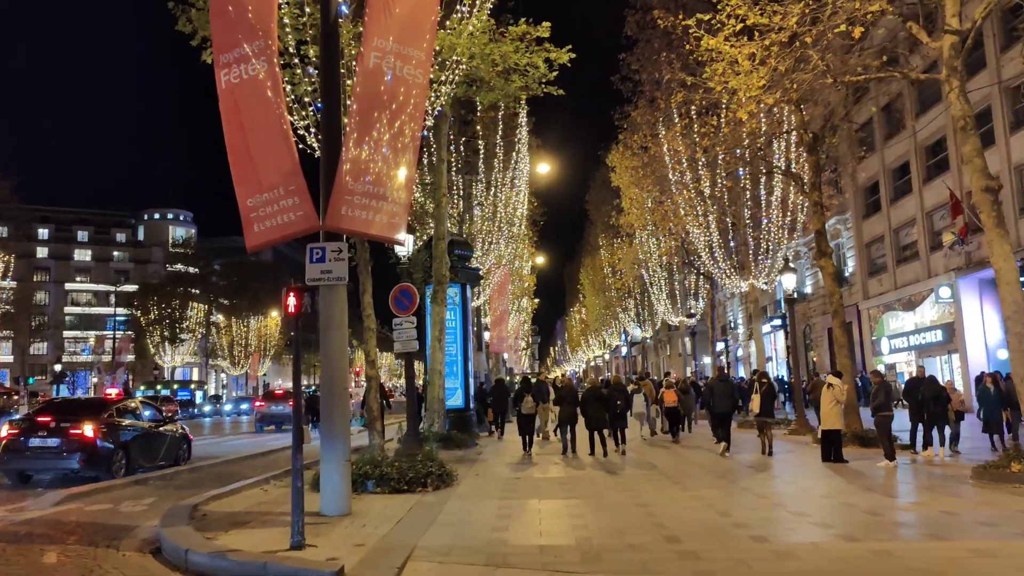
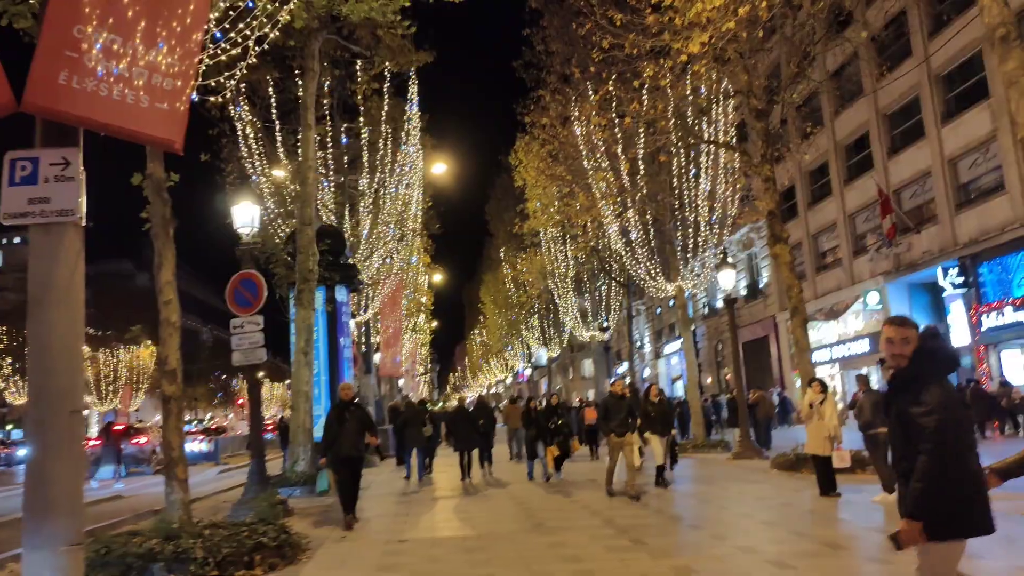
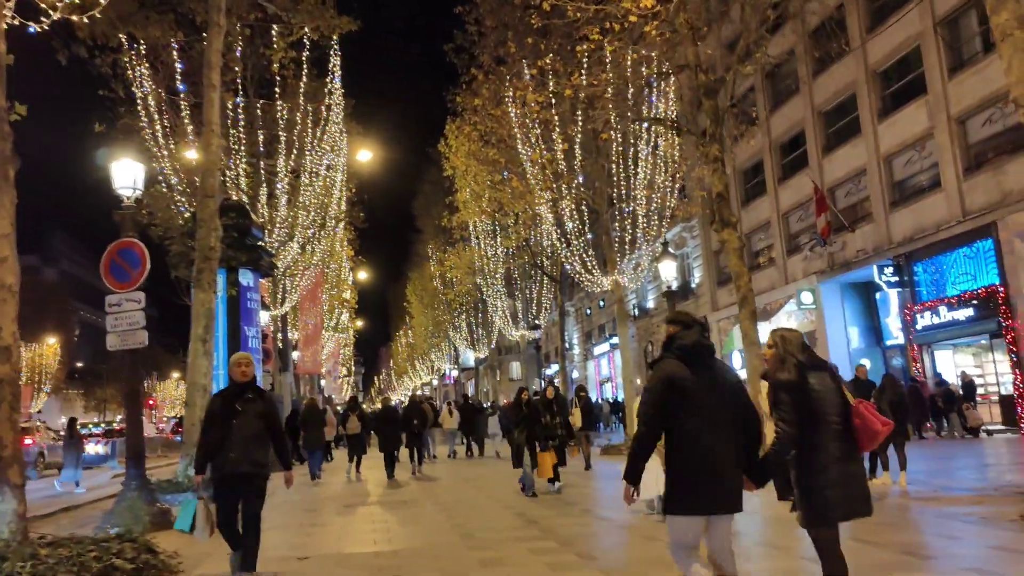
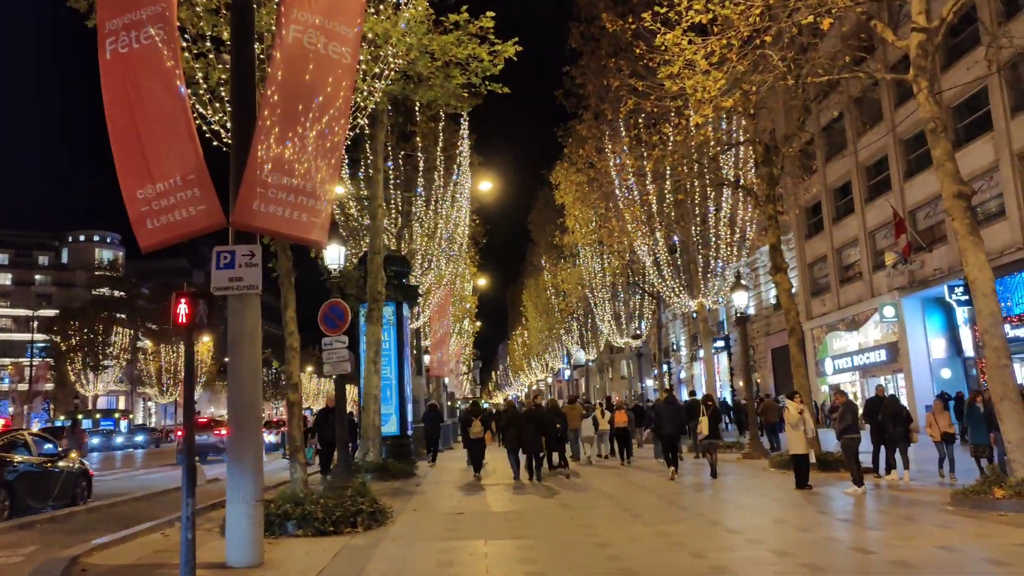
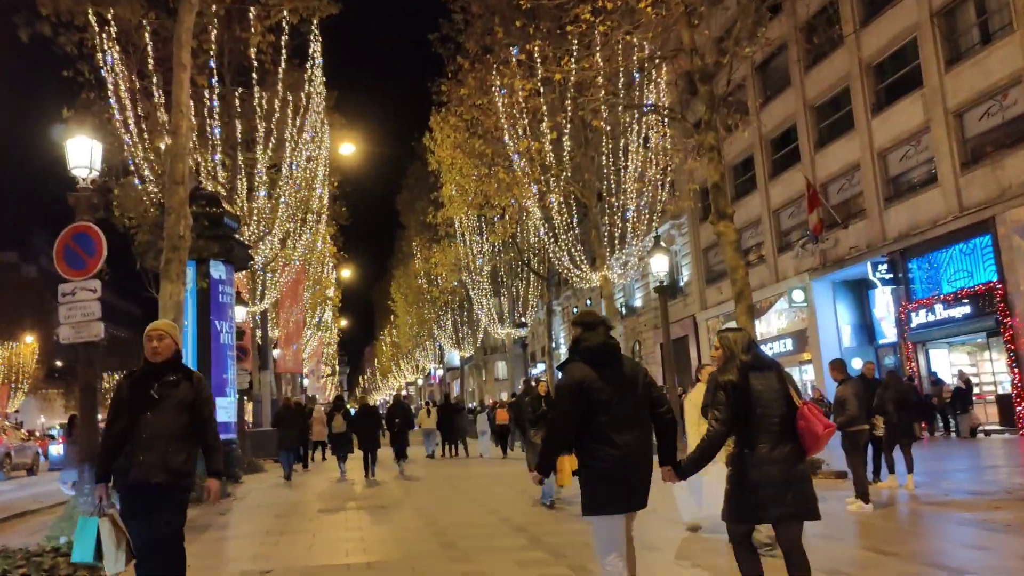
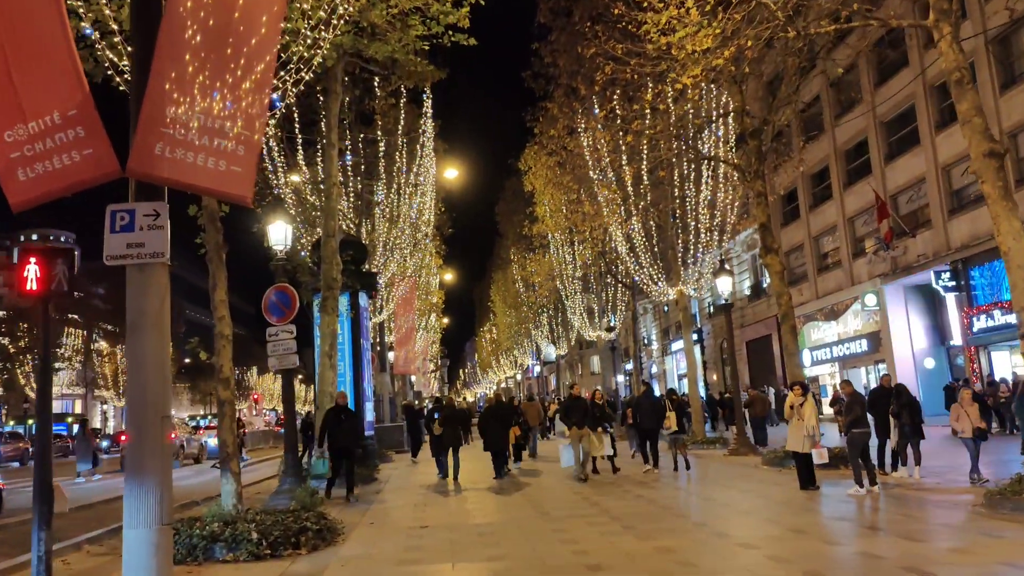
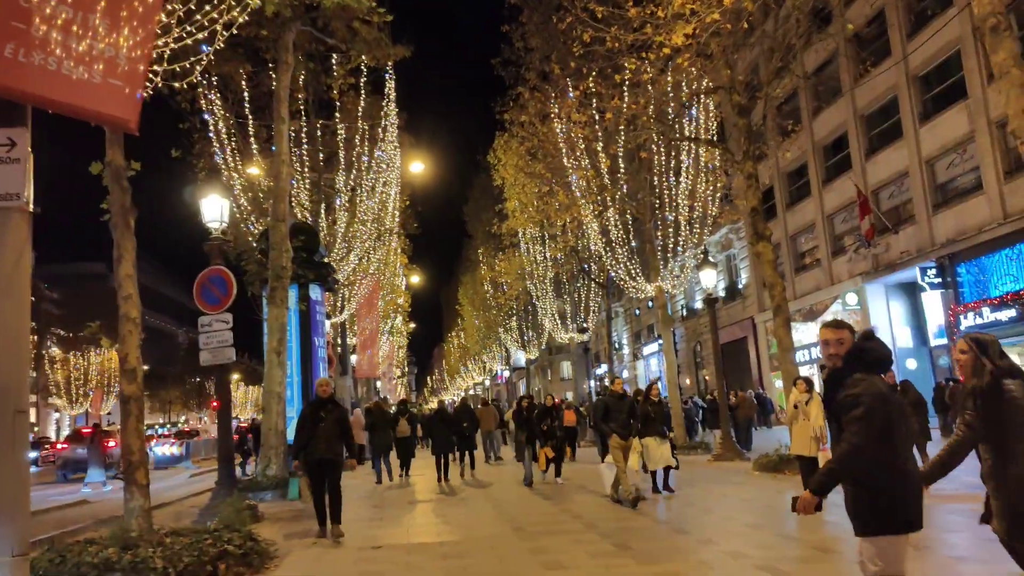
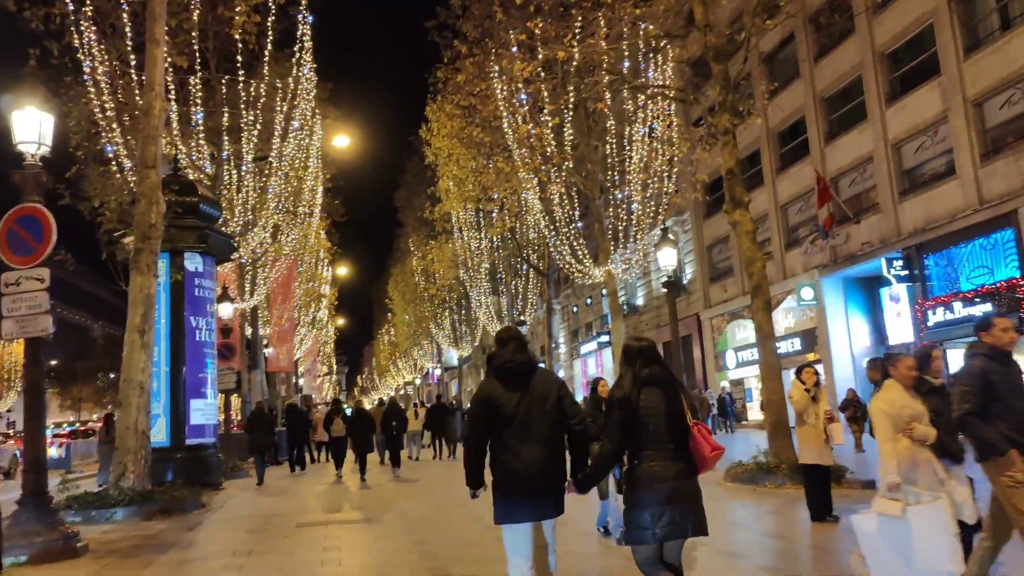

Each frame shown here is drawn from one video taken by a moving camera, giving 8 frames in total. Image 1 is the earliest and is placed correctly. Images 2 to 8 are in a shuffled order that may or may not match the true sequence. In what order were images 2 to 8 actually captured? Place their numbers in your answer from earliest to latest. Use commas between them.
4, 6, 2, 7, 3, 5, 8
